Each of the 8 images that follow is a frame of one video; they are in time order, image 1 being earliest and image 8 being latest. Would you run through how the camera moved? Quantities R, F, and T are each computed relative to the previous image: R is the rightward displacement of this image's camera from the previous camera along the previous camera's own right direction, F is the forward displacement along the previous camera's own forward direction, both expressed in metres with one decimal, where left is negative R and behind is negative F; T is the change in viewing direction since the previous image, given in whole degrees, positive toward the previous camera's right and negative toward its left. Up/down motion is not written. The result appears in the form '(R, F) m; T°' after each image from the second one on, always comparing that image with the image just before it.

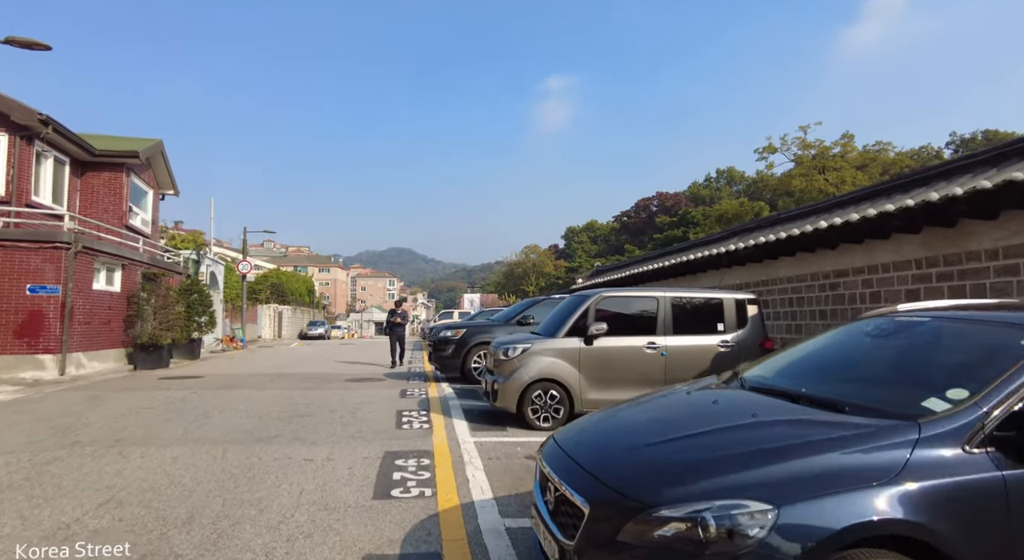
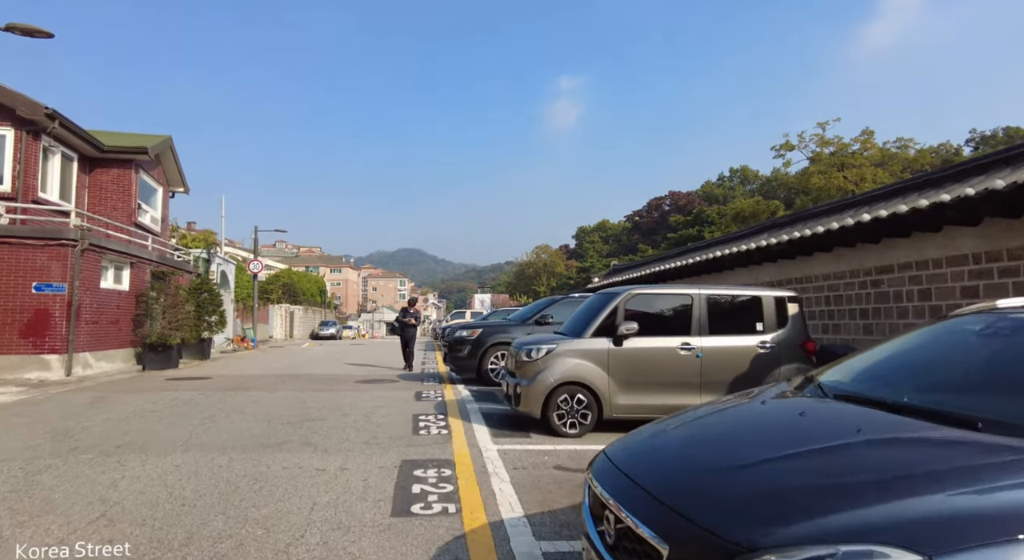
(-0.2, +0.4) m; -1°
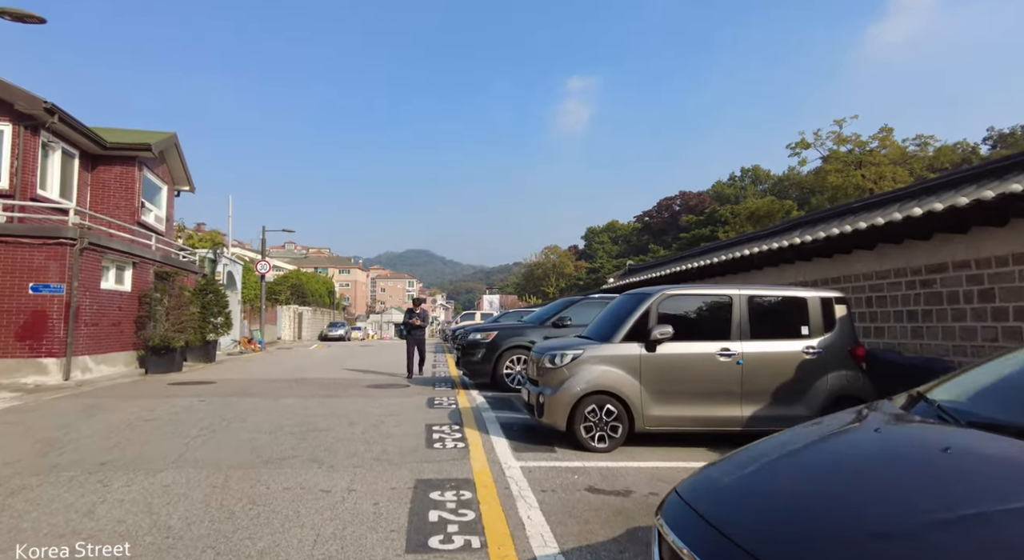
(-0.2, +0.6) m; -1°
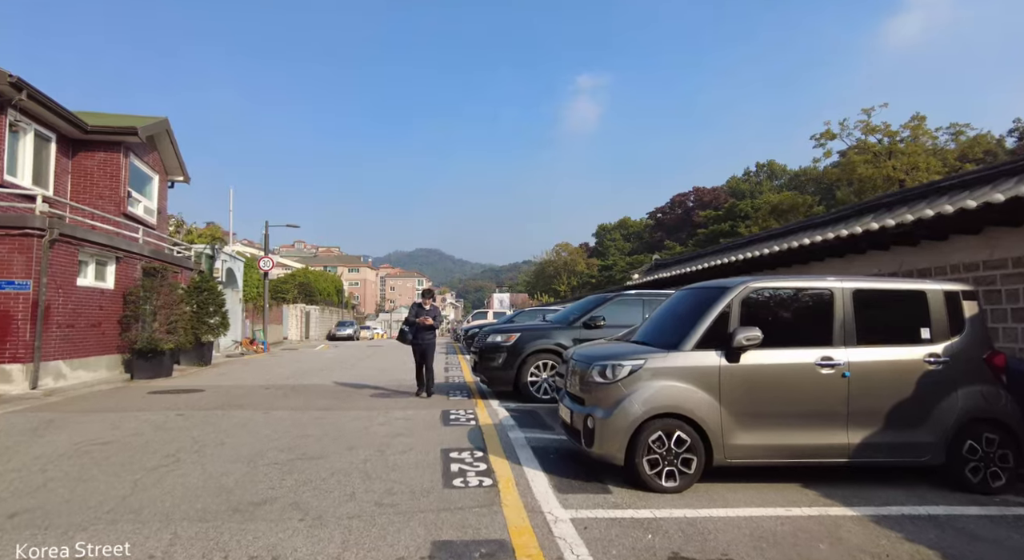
(-0.3, +1.4) m; -1°
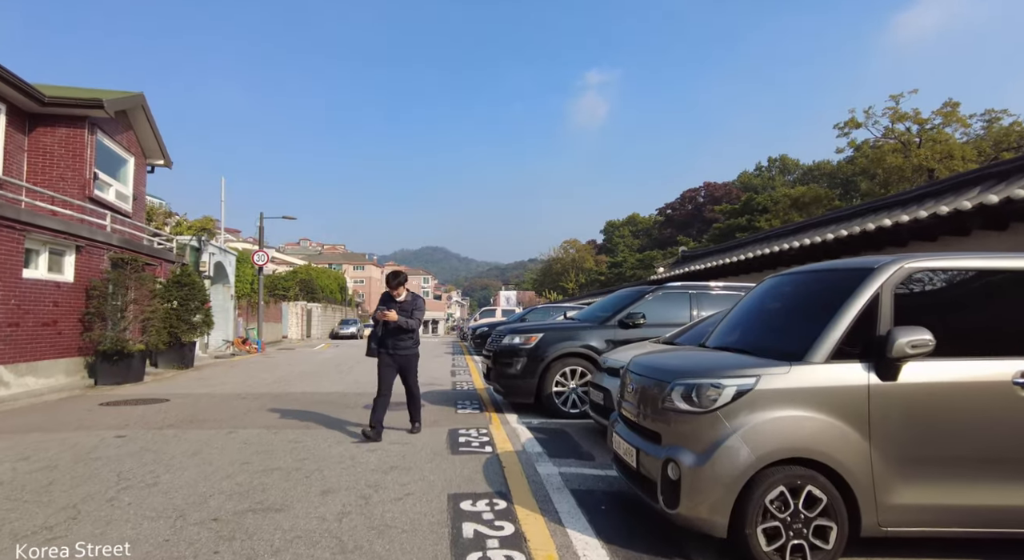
(-0.2, +1.6) m; -1°
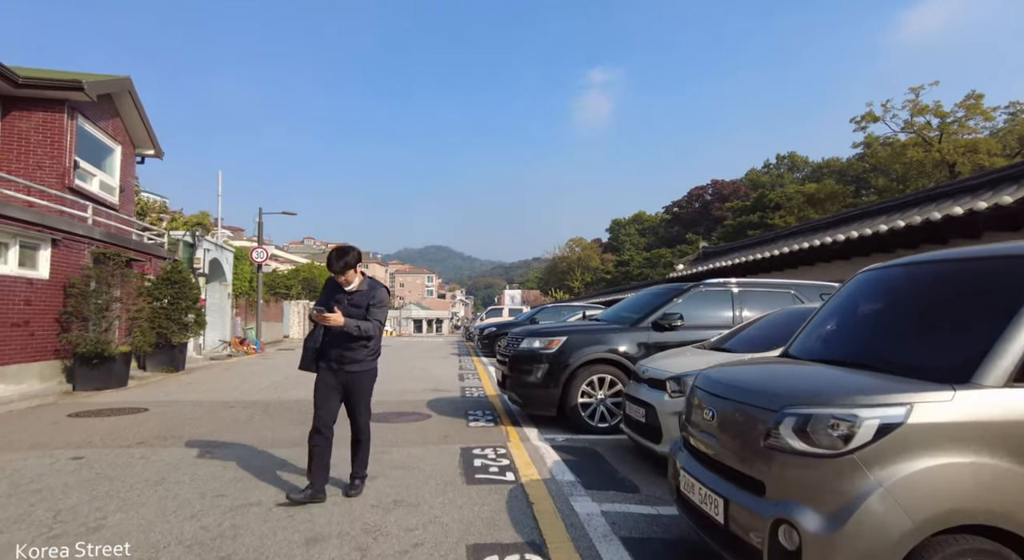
(-0.2, +0.9) m; 0°
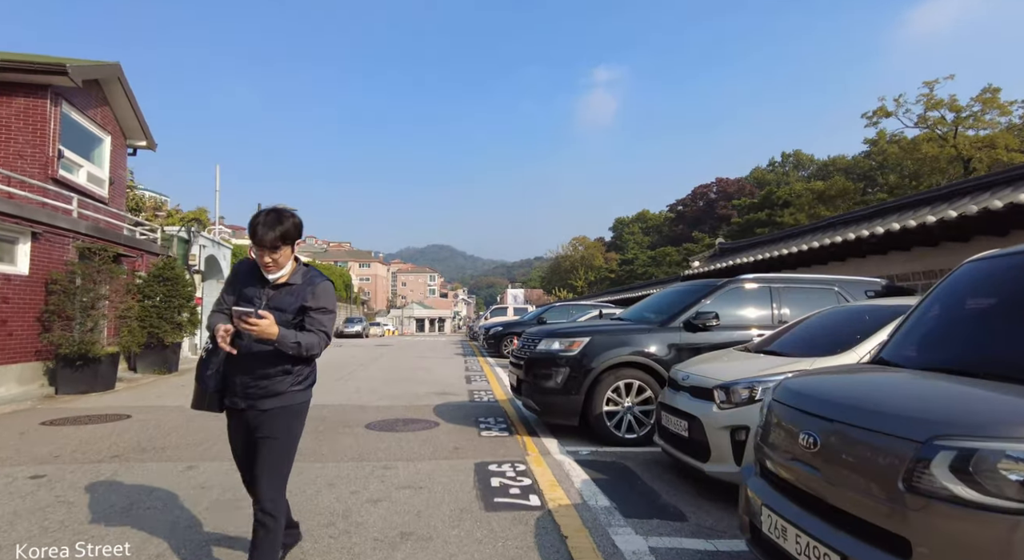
(-0.2, +0.7) m; 0°
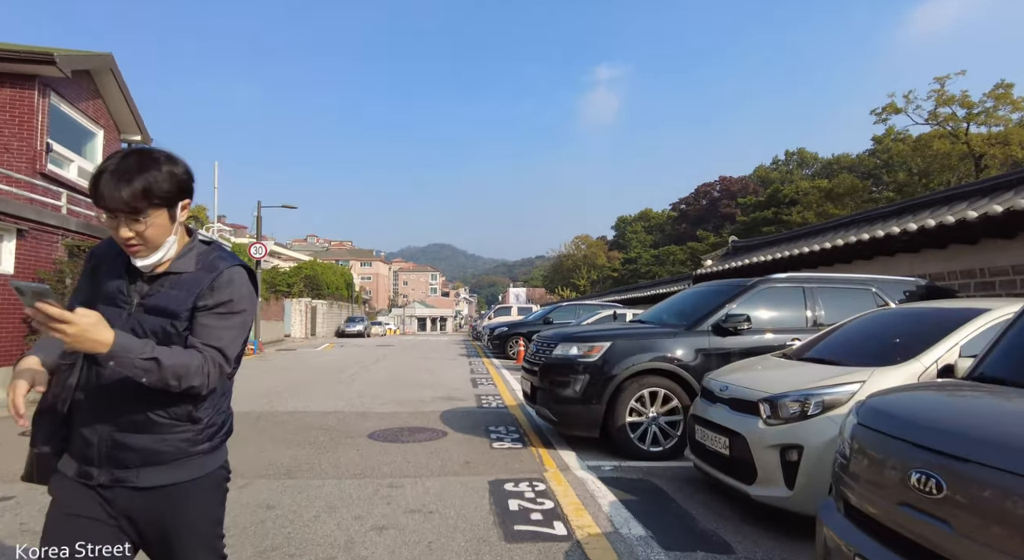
(-0.1, +0.5) m; 0°
